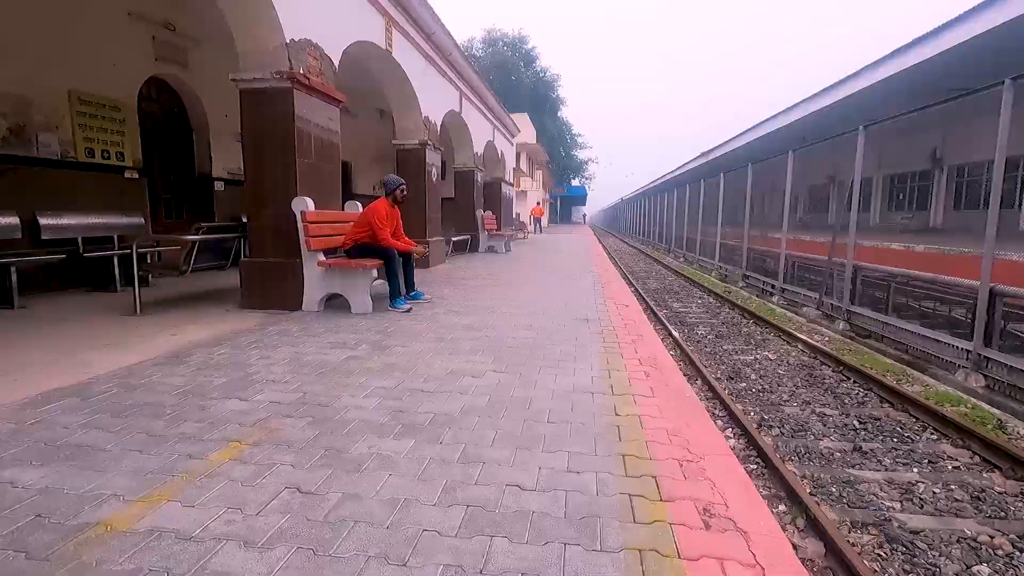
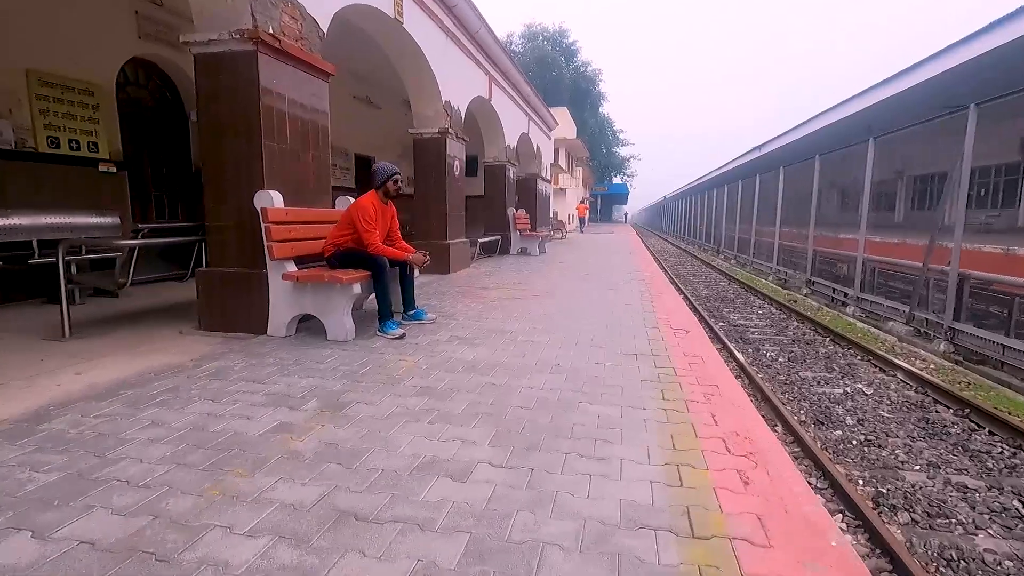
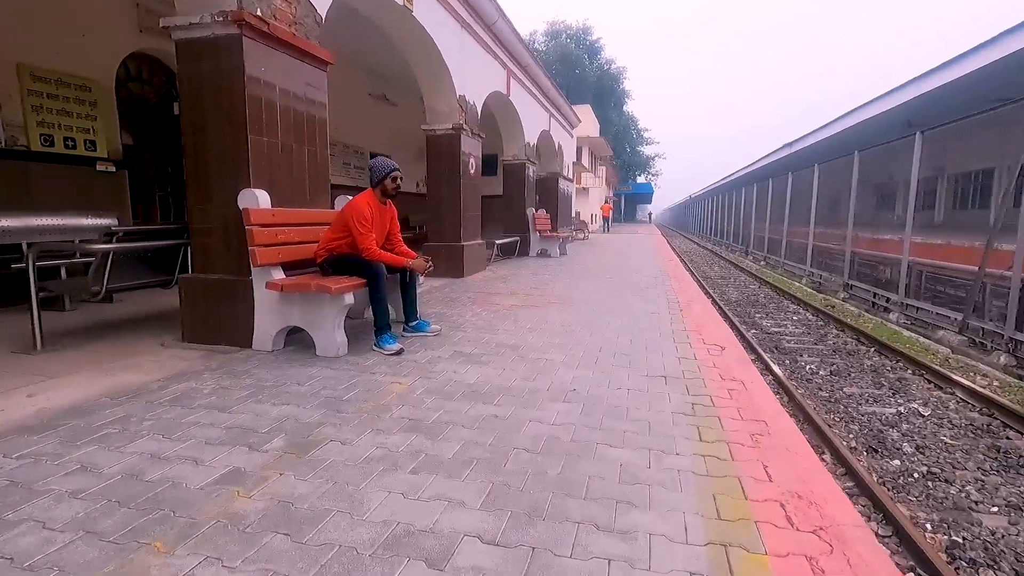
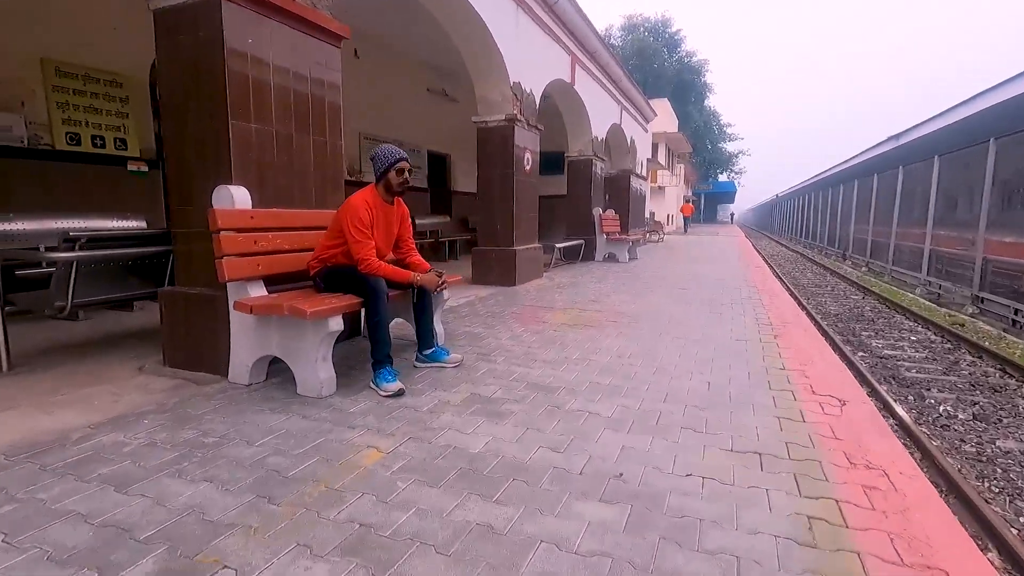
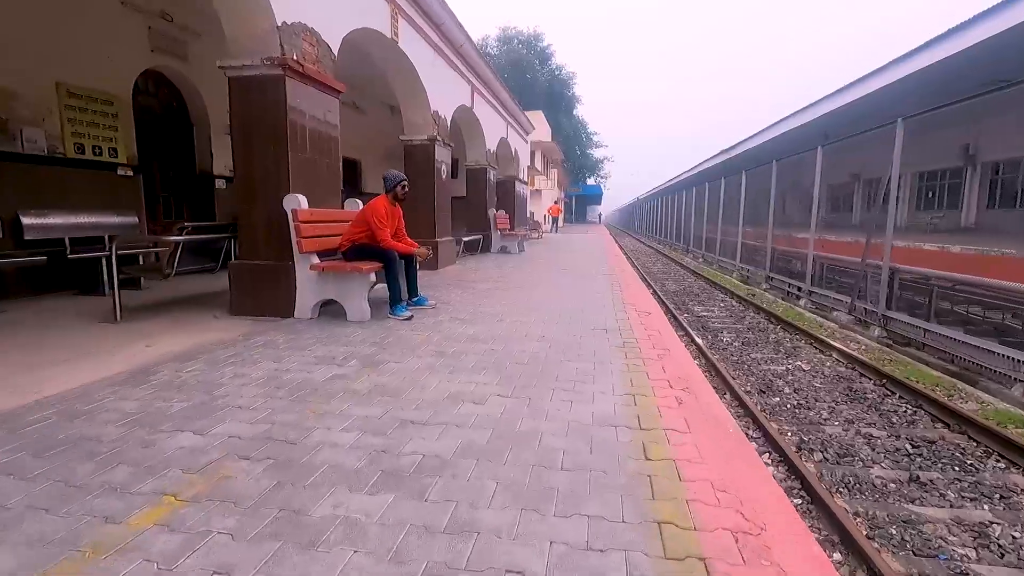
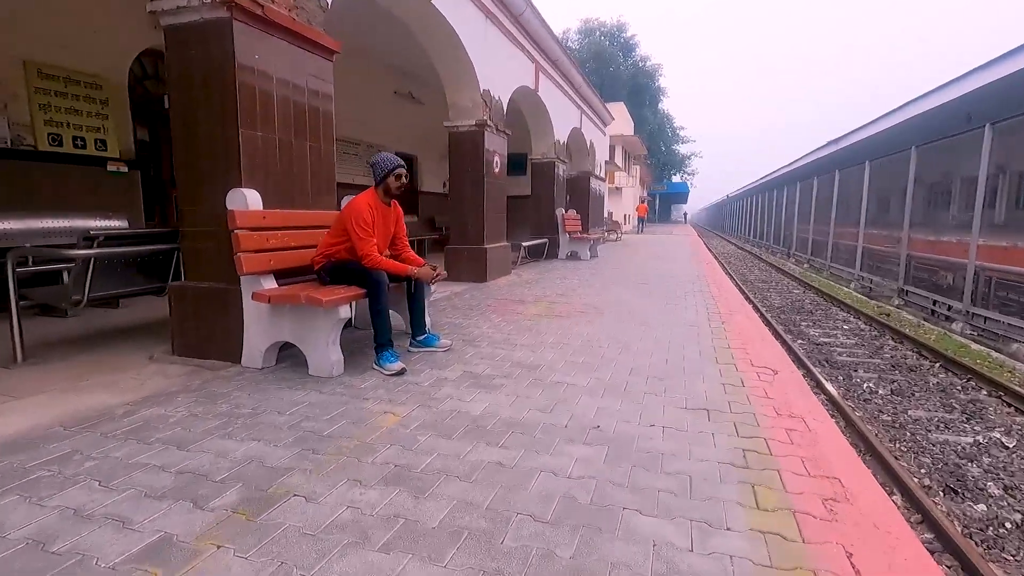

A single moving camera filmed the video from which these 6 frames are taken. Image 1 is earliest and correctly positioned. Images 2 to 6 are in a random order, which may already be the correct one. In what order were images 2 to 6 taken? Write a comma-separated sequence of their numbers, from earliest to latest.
5, 2, 3, 6, 4
